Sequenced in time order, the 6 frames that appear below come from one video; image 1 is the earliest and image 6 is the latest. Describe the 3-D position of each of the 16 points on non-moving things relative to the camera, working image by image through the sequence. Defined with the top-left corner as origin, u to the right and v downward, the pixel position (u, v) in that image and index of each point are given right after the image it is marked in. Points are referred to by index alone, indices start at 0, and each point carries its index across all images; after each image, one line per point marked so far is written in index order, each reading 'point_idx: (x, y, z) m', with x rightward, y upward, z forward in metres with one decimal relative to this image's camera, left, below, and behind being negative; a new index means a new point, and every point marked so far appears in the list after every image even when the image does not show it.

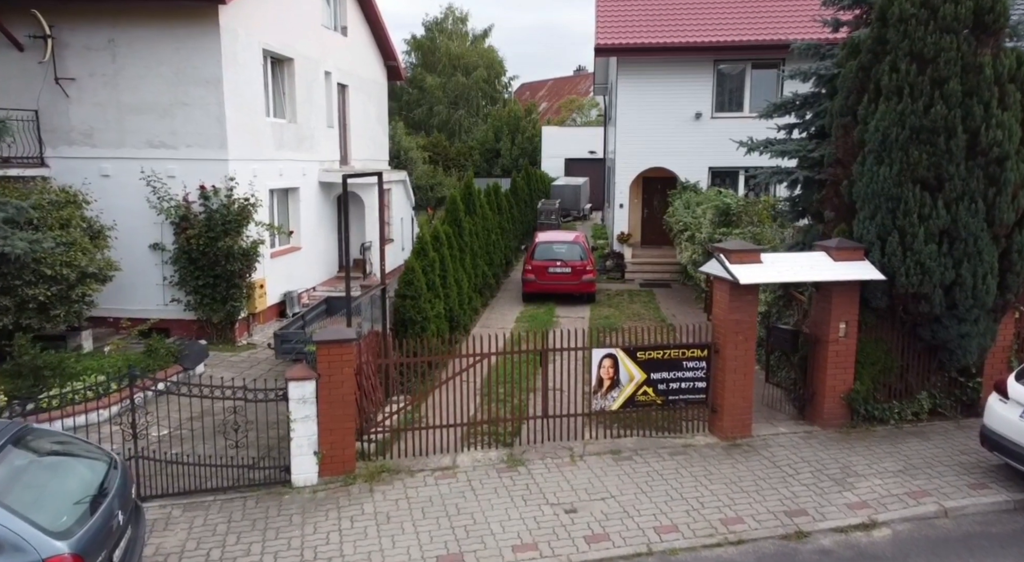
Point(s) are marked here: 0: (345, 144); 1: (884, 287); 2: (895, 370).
0: (-4.3, +3.5, +18.3) m
1: (+4.2, -0.1, +8.0) m
2: (+4.5, -1.0, +8.3) m
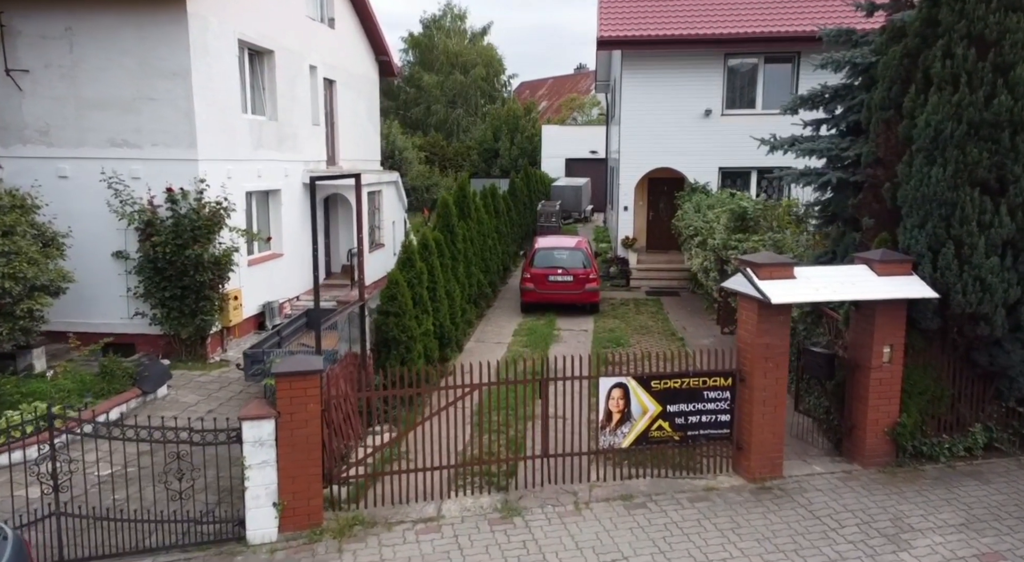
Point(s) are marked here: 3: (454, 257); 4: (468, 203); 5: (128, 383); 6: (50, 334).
0: (-4.4, +3.3, +17.3) m
1: (+4.1, -0.2, +6.9) m
2: (+4.4, -1.2, +7.3) m
3: (-1.0, +0.4, +12.1) m
4: (-0.9, +1.5, +13.9) m
5: (-5.0, -1.3, +9.3) m
6: (-7.4, -0.8, +11.4) m
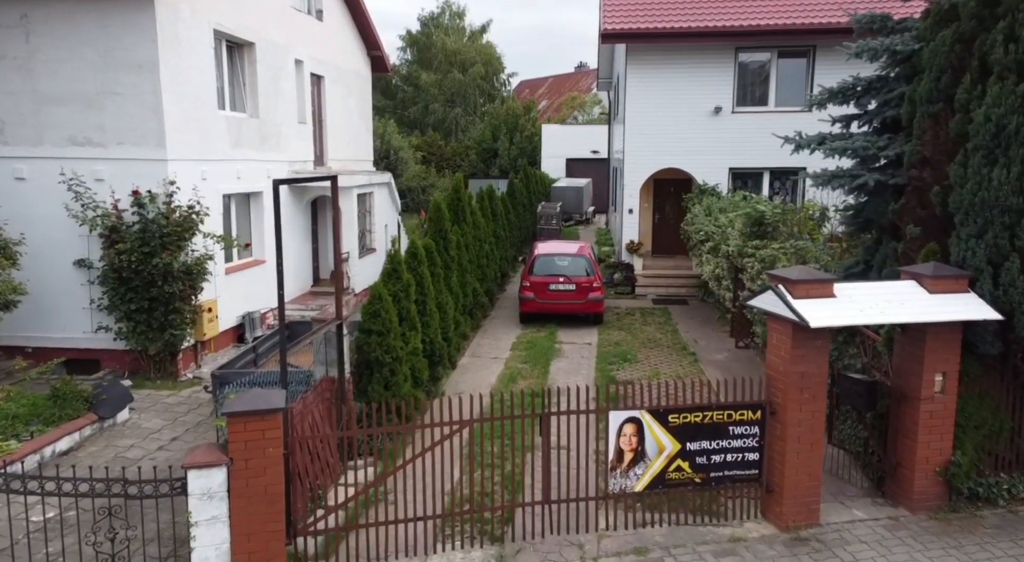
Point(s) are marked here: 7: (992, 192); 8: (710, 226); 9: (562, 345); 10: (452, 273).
0: (-4.4, +3.2, +16.4) m
1: (+4.1, -0.4, +6.0) m
2: (+4.4, -1.4, +6.3) m
3: (-1.0, +0.3, +11.1) m
4: (-0.9, +1.3, +13.0) m
5: (-5.0, -1.5, +8.4) m
6: (-7.4, -1.0, +10.5) m
7: (+3.9, +0.7, +5.9) m
8: (+3.7, +1.0, +13.2) m
9: (+0.8, -1.1, +12.0) m
10: (-0.9, +0.1, +11.2) m
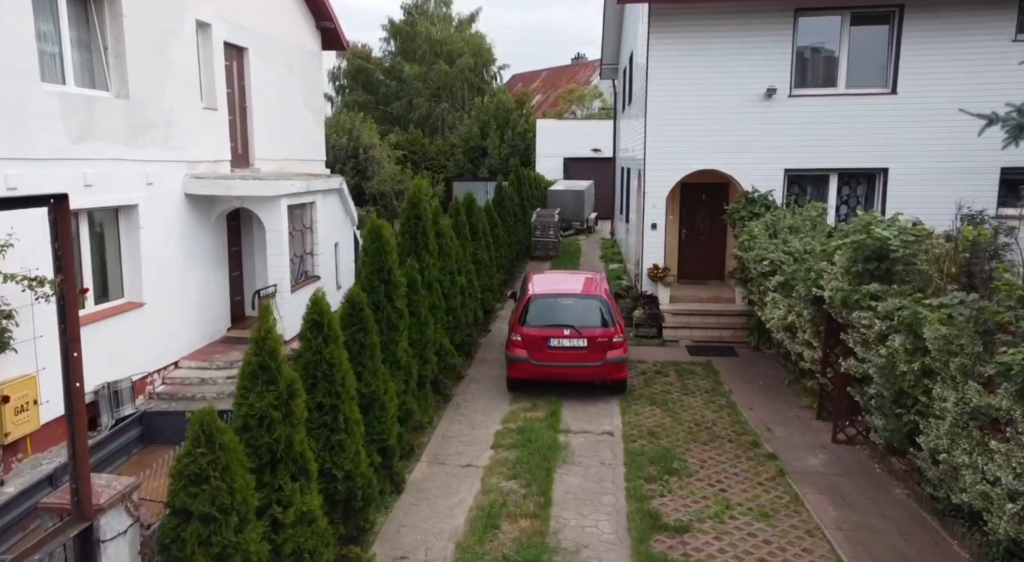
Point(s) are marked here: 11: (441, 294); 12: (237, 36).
0: (-4.6, +2.5, +12.3) m
1: (+3.9, -1.1, +2.0) m
2: (+4.2, -2.0, +2.4) m
3: (-1.2, -0.4, +7.1) m
4: (-1.1, +0.7, +9.0) m
5: (-5.2, -2.2, +4.4) m
6: (-7.6, -1.7, +6.4) m
7: (+3.8, +0.1, +1.9) m
8: (+3.4, +0.4, +9.3) m
9: (+0.6, -1.7, +8.0) m
10: (-1.1, -0.5, +7.2) m
11: (-0.9, -0.1, +9.3) m
12: (-4.5, +4.1, +11.8) m
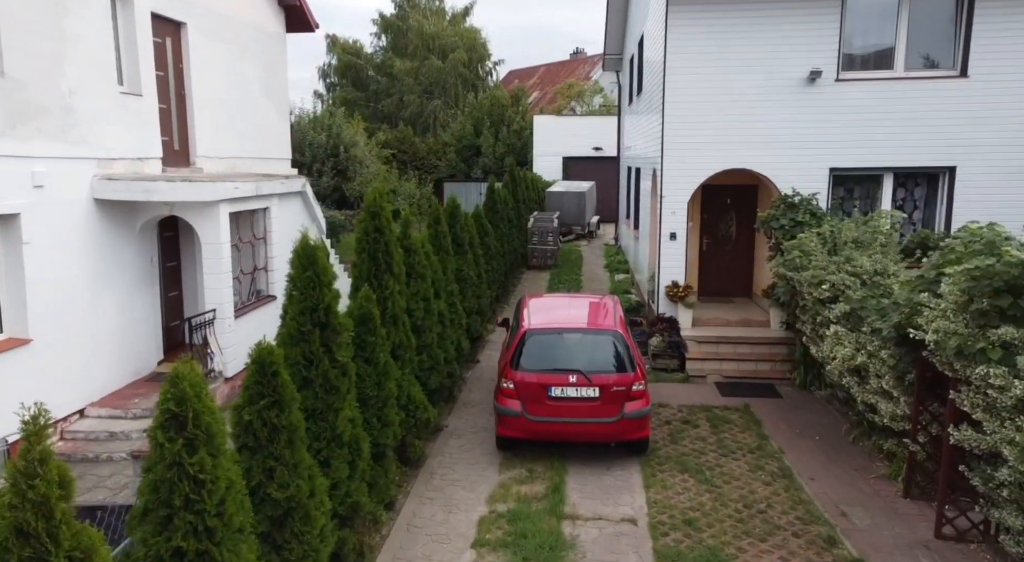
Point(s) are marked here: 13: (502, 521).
0: (-4.8, +2.2, +10.3) m
1: (+3.8, -1.3, 0.0) m
2: (+4.1, -2.3, +0.3) m
3: (-1.3, -0.7, +5.1) m
4: (-1.2, +0.4, +6.9) m
5: (-5.3, -2.5, +2.3) m
6: (-7.7, -2.0, +4.3) m
7: (+3.7, -0.2, -0.2) m
8: (+3.3, +0.1, +7.2) m
9: (+0.5, -2.0, +5.9) m
10: (-1.2, -0.8, +5.2) m
11: (-1.0, -0.4, +7.2) m
12: (-4.7, +3.8, +9.8) m
13: (-0.1, -2.0, +6.0) m
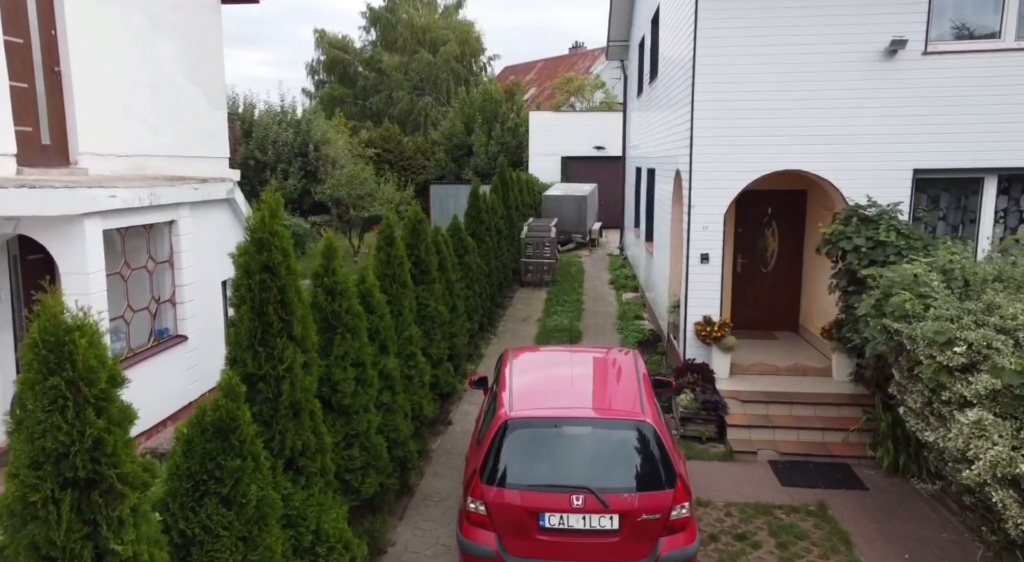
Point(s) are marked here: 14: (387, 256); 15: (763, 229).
0: (-4.9, +1.8, +7.7) m
1: (+3.7, -1.7, -2.5) m
2: (+4.0, -2.7, -2.2) m
3: (-1.5, -1.1, +2.5) m
4: (-1.4, 0.0, +4.4) m
5: (-5.5, -2.9, -0.3) m
6: (-7.9, -2.4, +1.7) m
7: (+3.5, -0.6, -2.7) m
8: (+3.2, -0.3, +4.7) m
9: (+0.4, -2.4, +3.4) m
10: (-1.4, -1.2, +2.6) m
11: (-1.2, -0.9, +4.7) m
12: (-4.8, +3.4, +7.2) m
13: (-0.3, -2.4, +3.5) m
14: (-1.2, +0.2, +6.8) m
15: (+3.3, +0.7, +9.4) m
